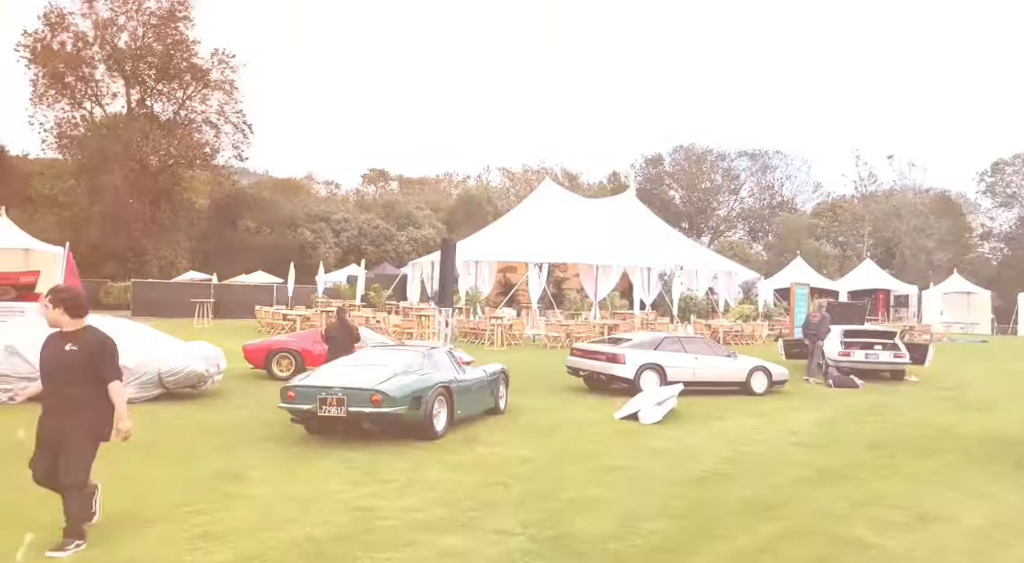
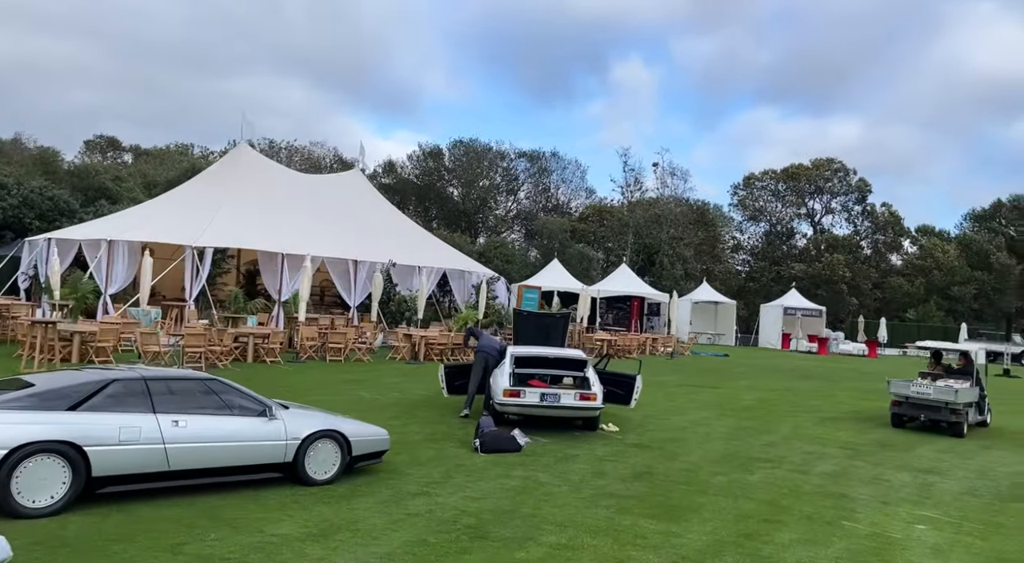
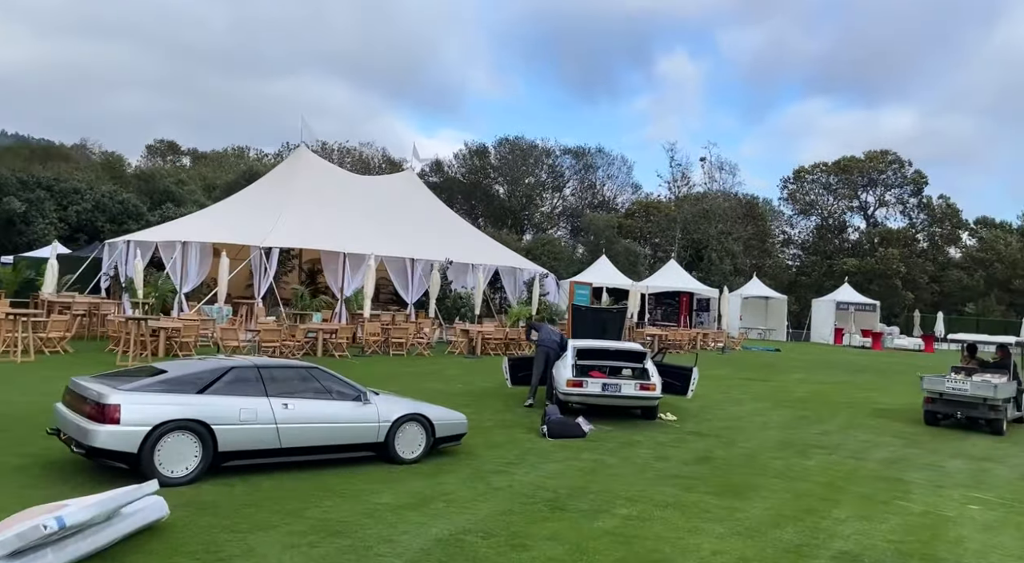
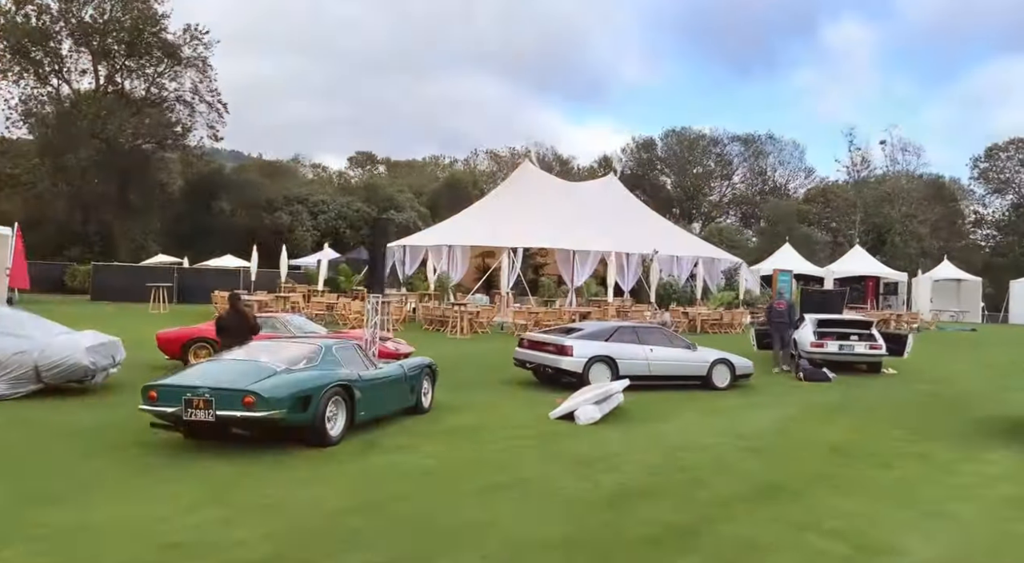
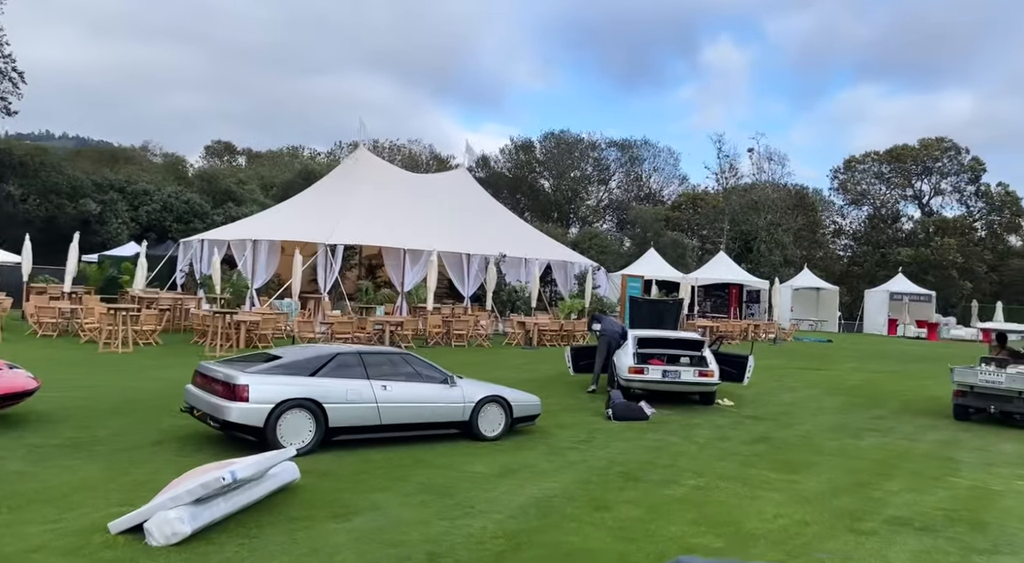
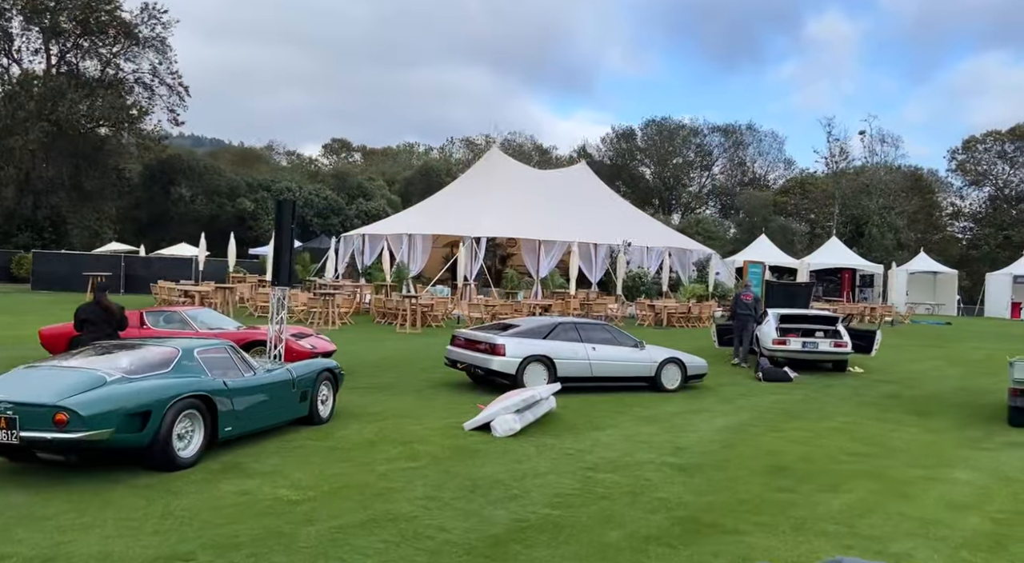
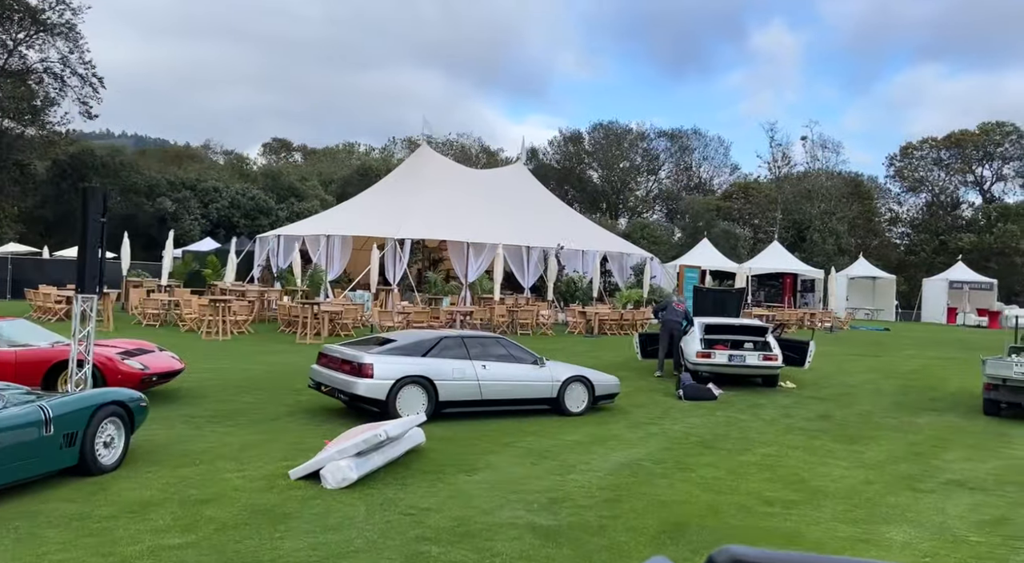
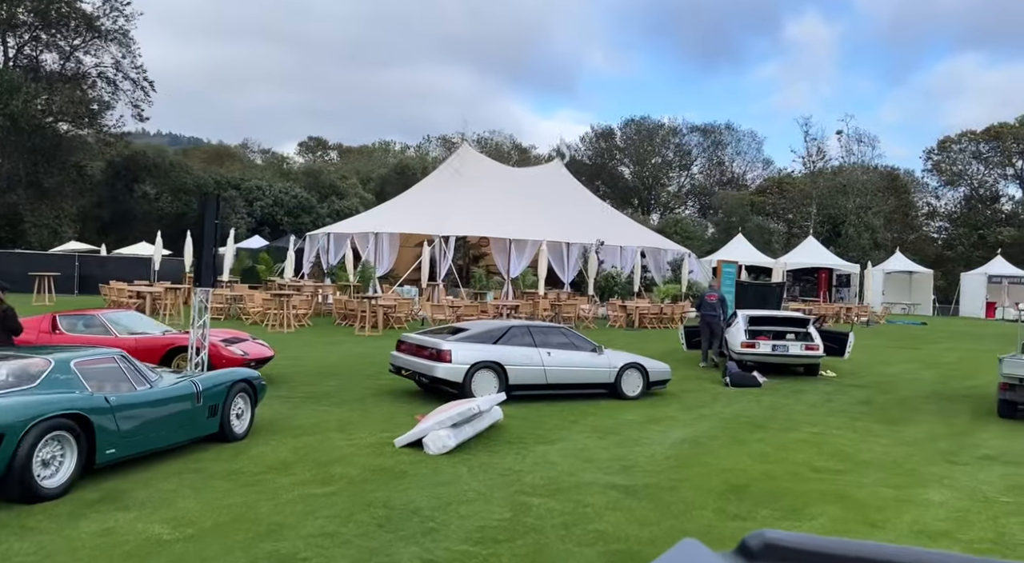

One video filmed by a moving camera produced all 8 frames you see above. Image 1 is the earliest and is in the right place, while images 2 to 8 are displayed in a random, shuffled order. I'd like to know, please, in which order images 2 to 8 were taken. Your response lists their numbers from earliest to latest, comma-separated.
4, 6, 8, 7, 5, 3, 2
